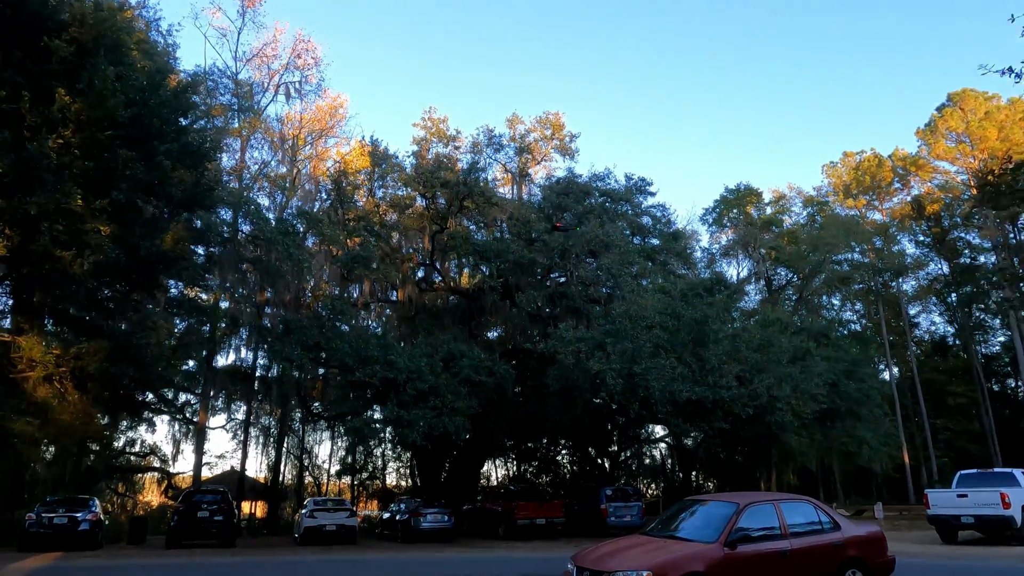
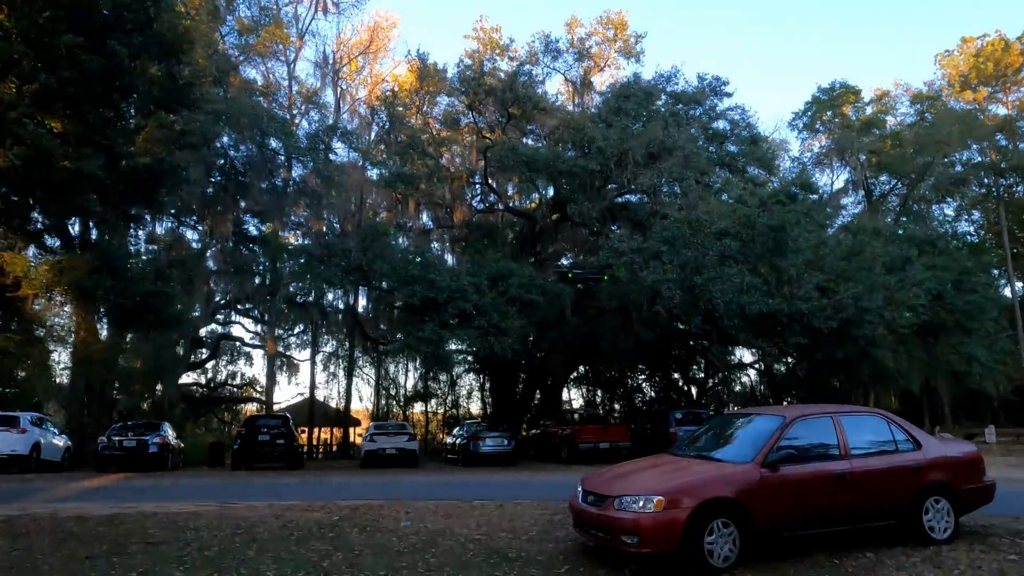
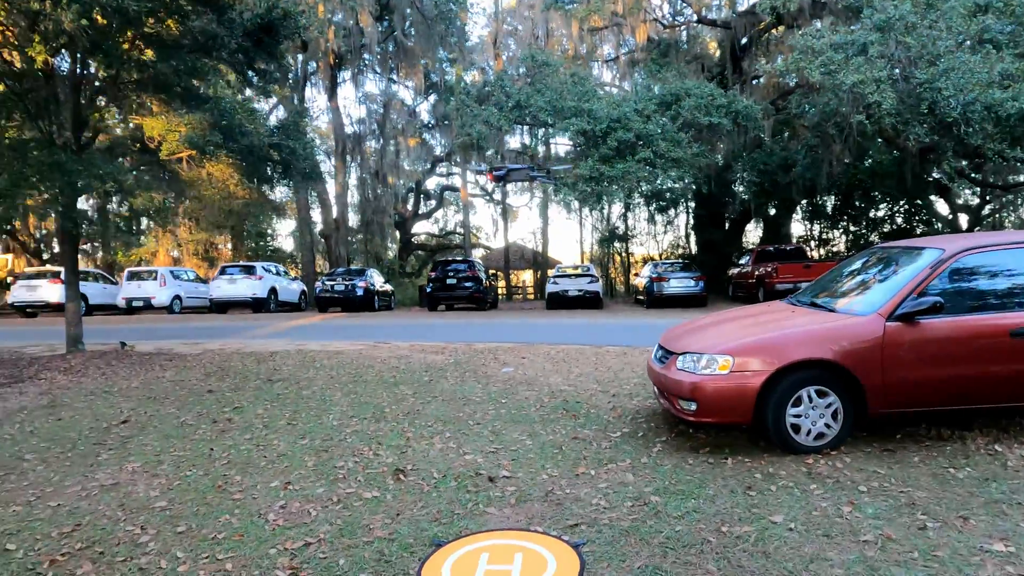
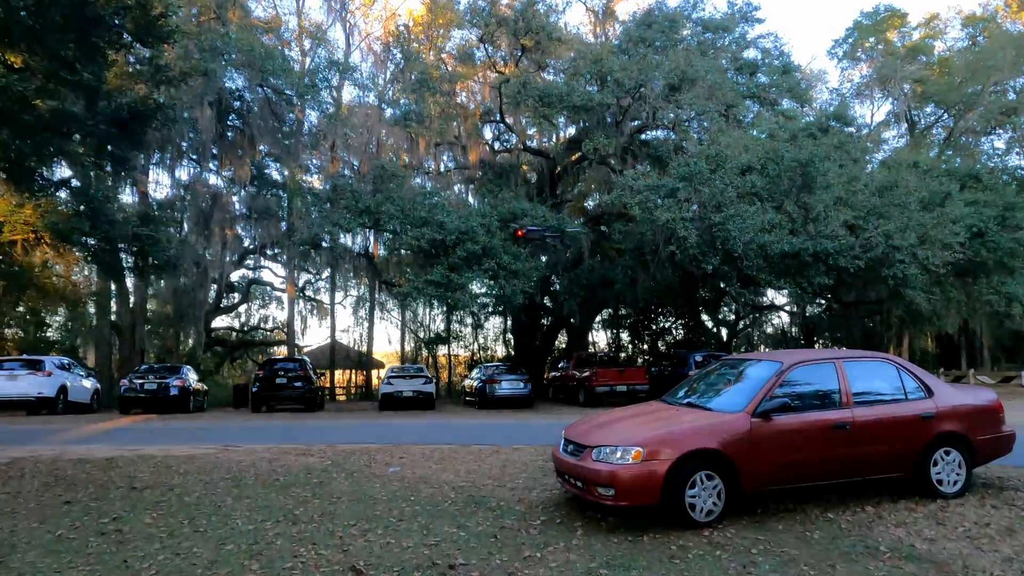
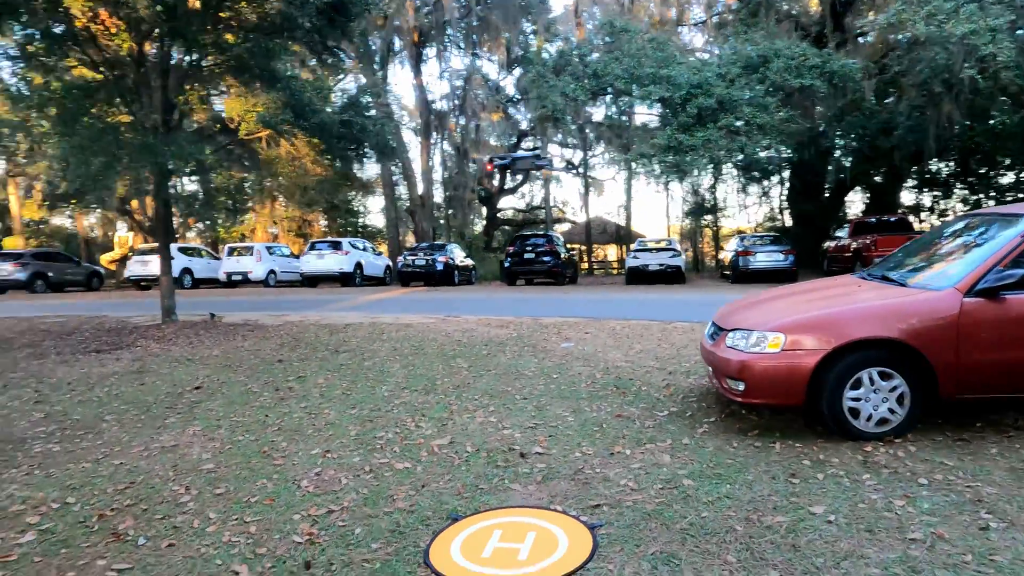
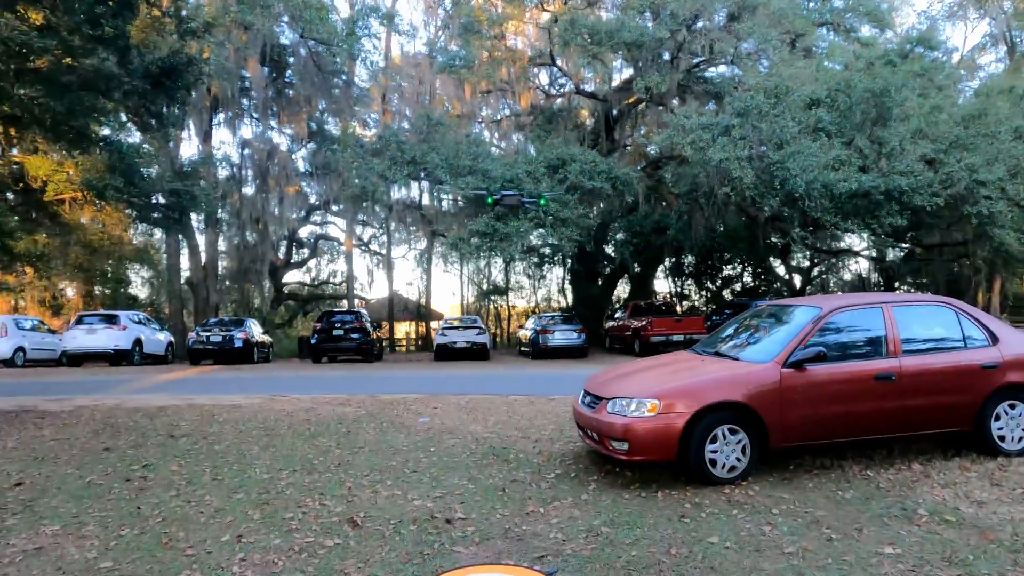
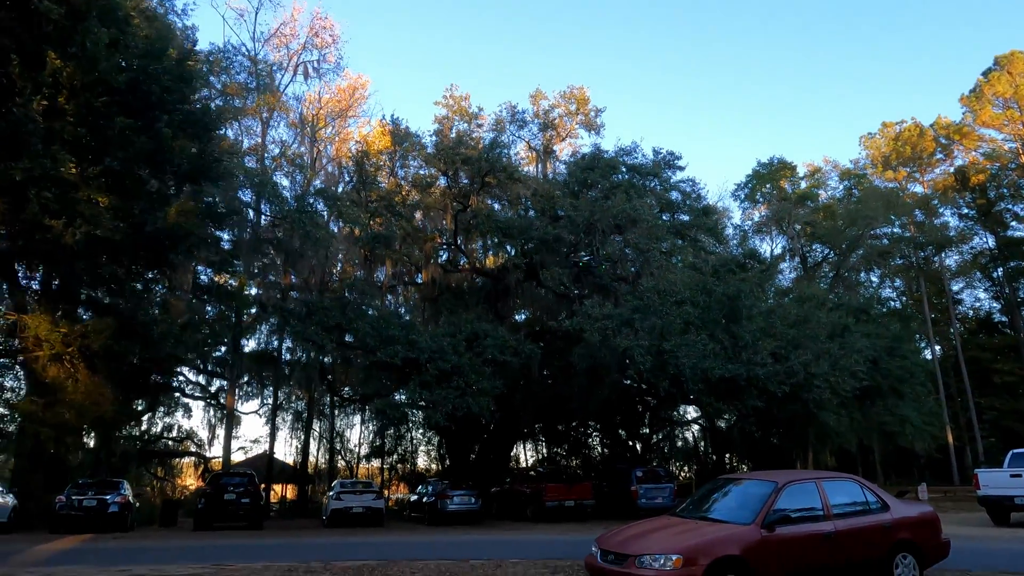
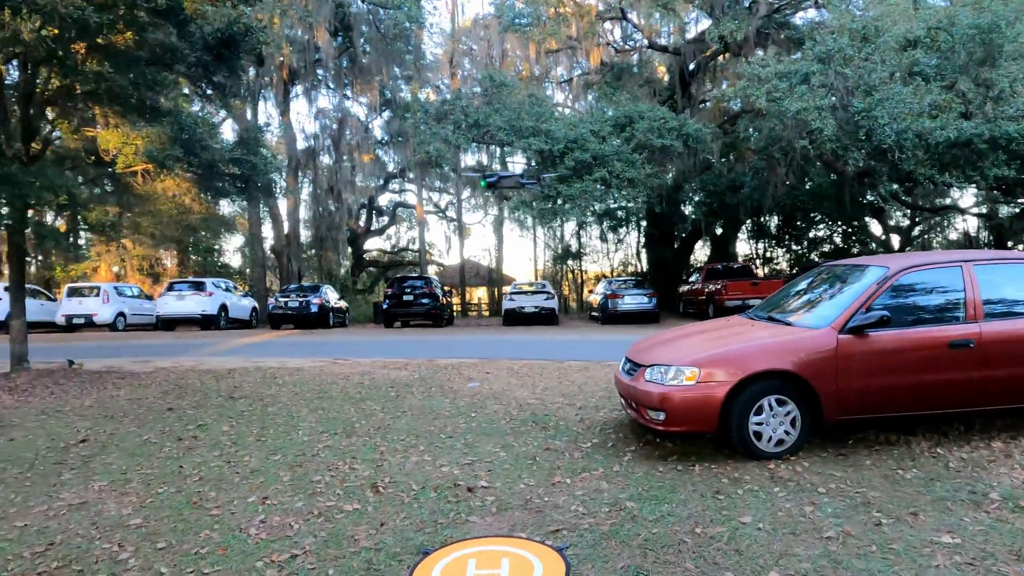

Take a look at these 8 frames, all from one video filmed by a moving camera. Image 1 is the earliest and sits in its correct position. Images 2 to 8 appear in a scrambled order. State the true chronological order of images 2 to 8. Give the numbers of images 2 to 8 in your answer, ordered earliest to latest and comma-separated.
7, 2, 4, 6, 8, 3, 5
